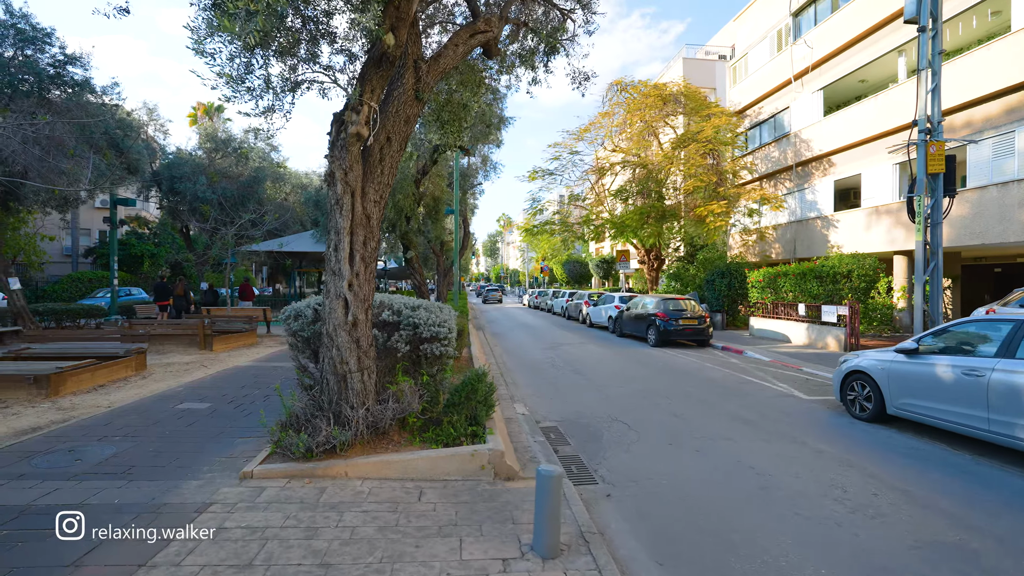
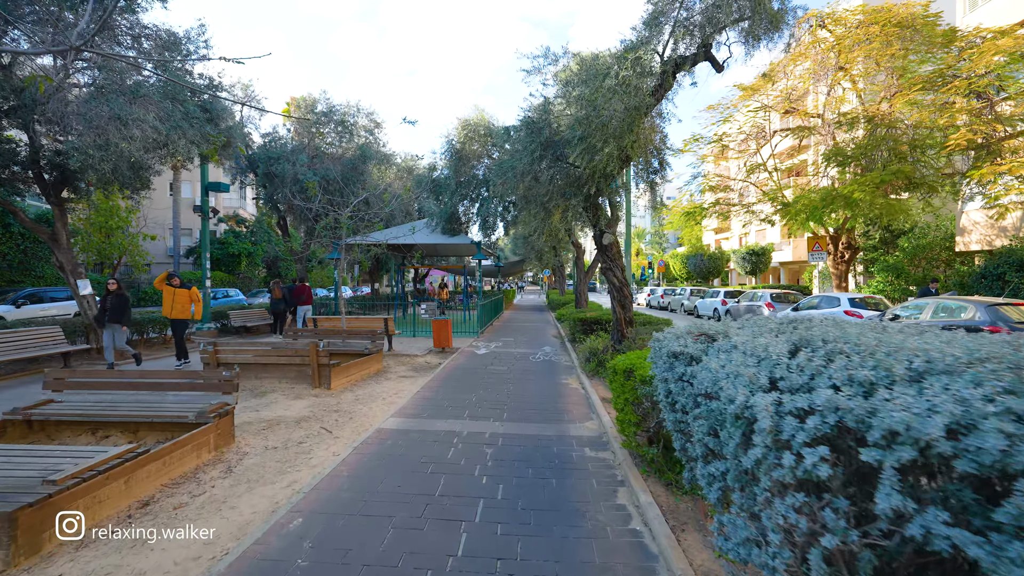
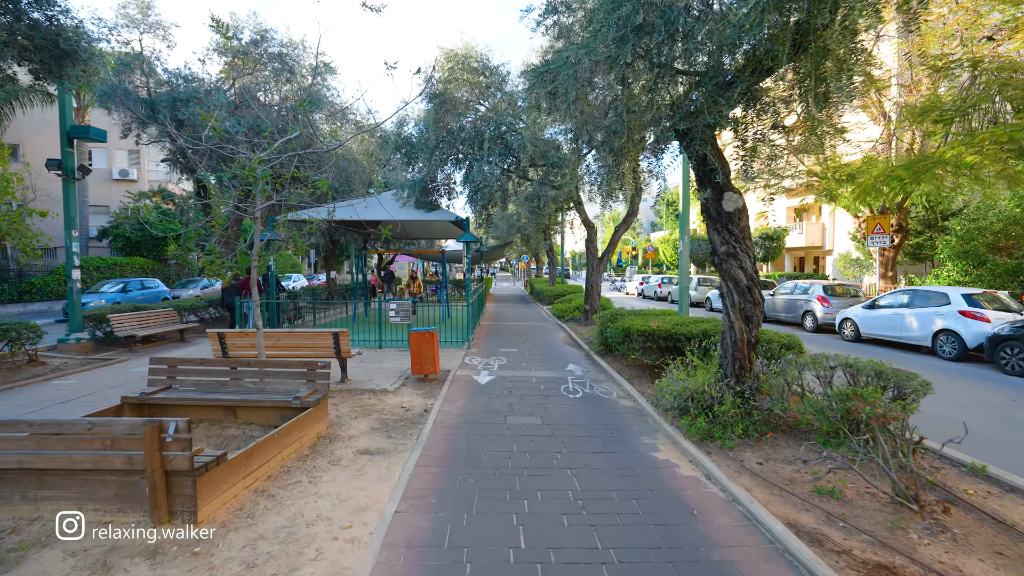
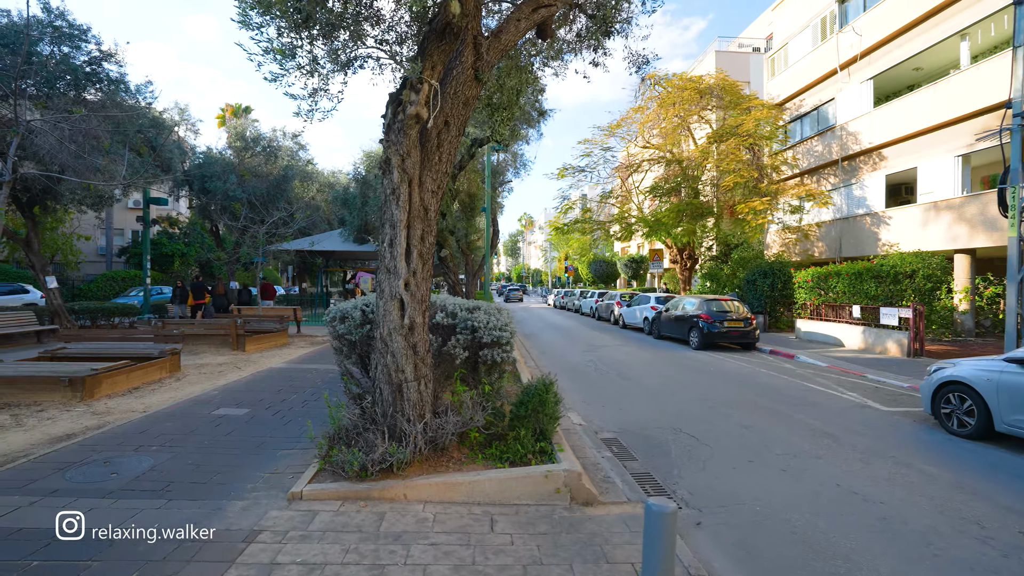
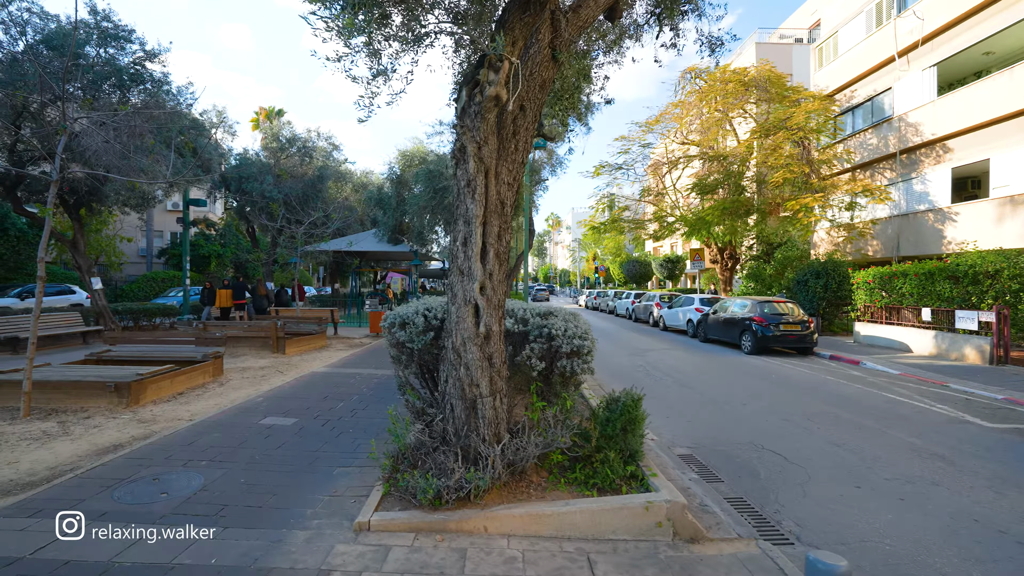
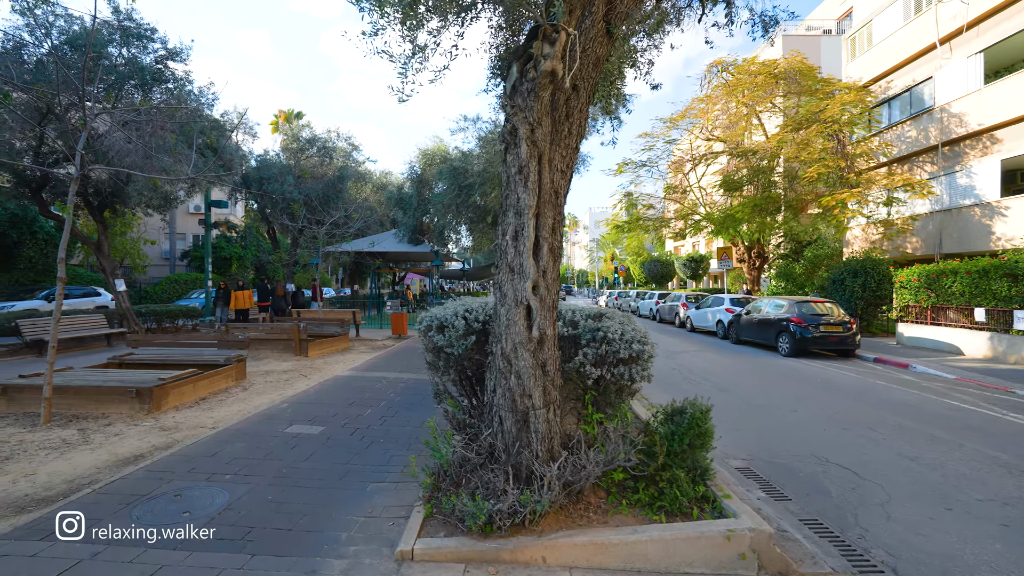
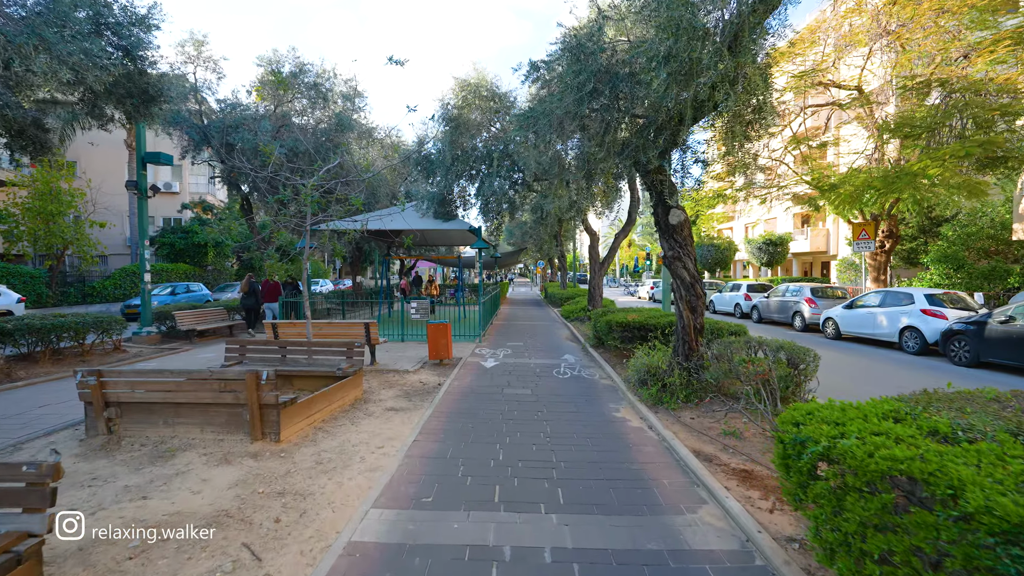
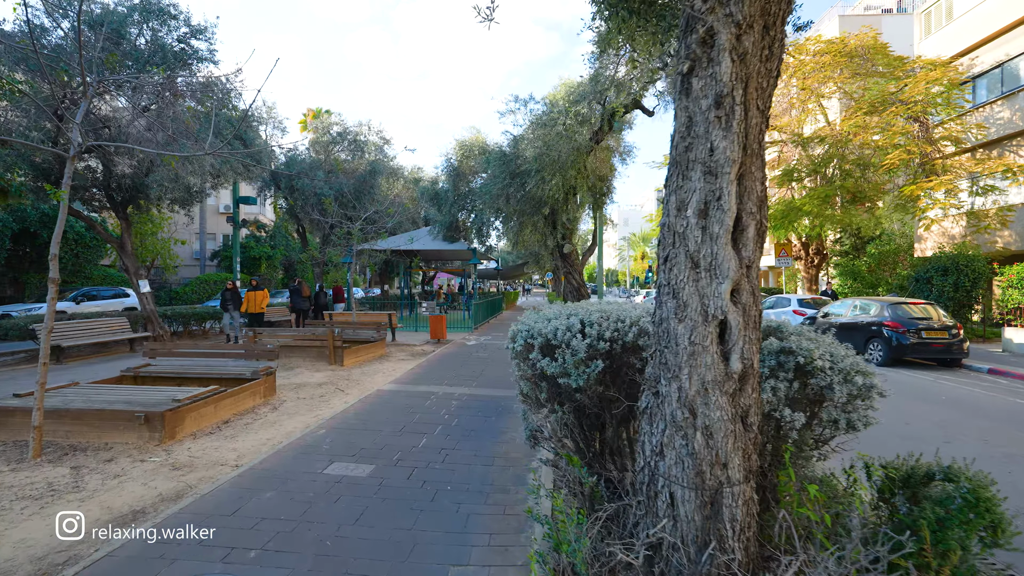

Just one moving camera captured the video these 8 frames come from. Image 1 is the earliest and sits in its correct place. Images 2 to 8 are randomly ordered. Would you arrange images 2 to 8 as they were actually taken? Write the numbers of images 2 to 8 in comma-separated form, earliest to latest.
4, 5, 6, 8, 2, 7, 3
